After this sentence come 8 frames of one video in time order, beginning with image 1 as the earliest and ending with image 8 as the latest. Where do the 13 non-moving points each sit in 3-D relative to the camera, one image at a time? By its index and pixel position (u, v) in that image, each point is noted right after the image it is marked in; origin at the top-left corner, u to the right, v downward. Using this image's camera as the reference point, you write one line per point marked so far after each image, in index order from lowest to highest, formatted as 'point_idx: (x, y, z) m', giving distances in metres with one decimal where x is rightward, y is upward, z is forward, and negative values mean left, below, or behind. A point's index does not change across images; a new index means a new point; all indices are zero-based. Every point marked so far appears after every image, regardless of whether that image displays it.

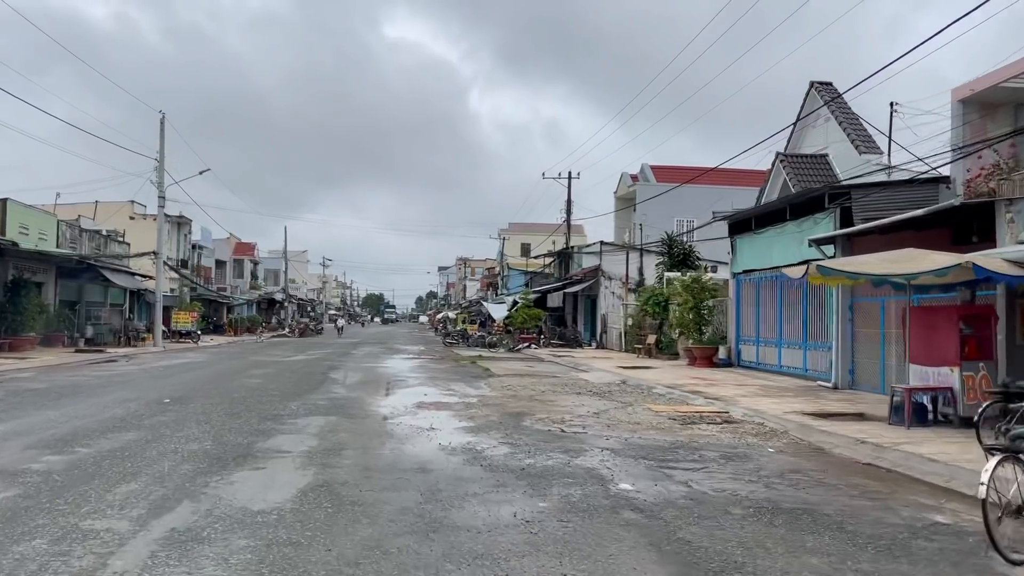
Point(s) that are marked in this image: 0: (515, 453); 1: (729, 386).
0: (0.0, -1.9, +9.0) m
1: (+4.6, -2.1, +17.0) m
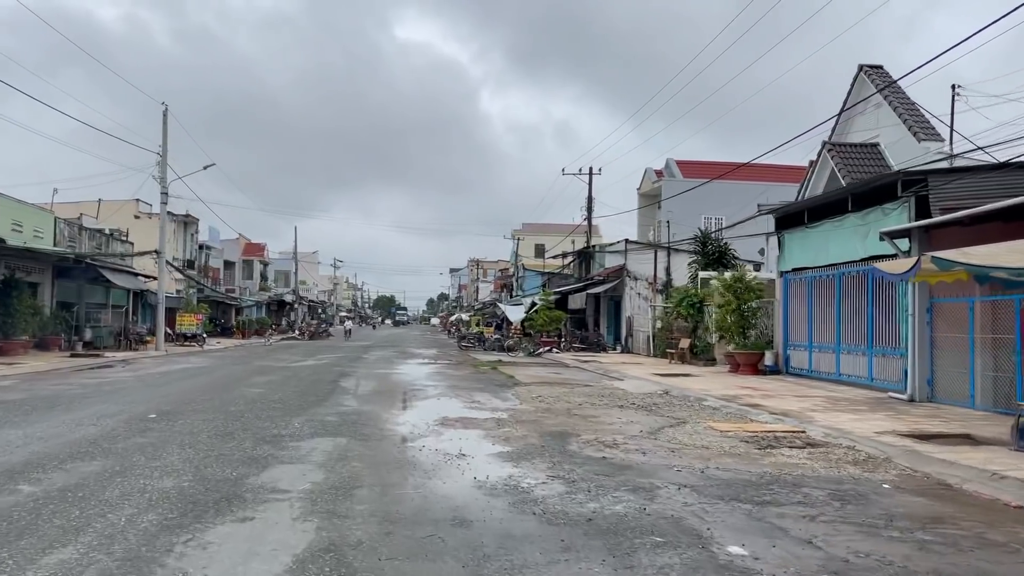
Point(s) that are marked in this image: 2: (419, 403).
0: (+0.5, -1.8, +7.1) m
1: (+5.2, -2.1, +15.1) m
2: (-1.7, -2.1, +14.6) m
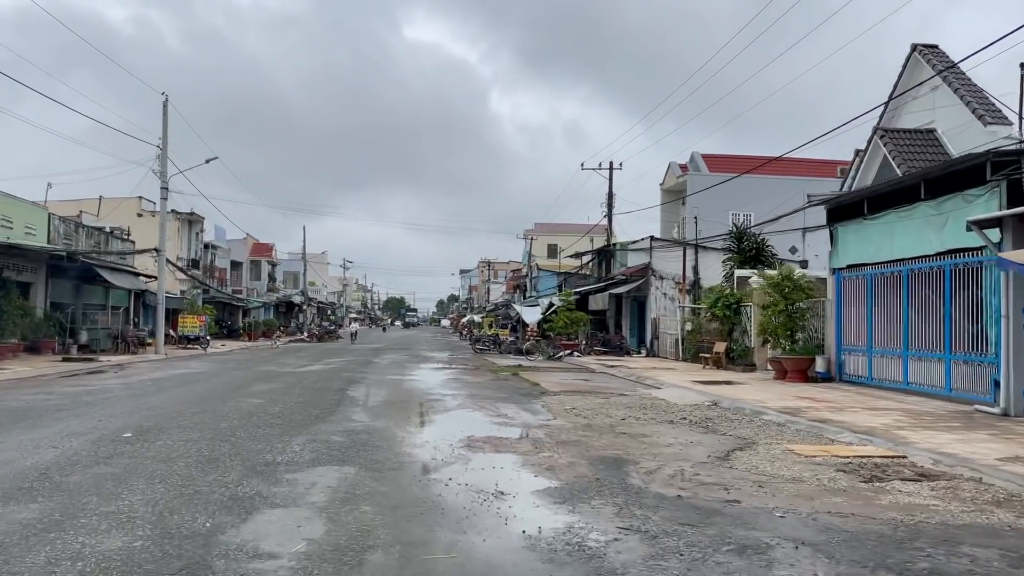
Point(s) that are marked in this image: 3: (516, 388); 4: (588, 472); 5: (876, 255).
0: (+1.0, -1.8, +5.2) m
1: (+5.8, -2.0, +13.1) m
2: (-1.2, -2.1, +12.8) m
3: (+0.1, -2.3, +18.3) m
4: (+0.8, -1.9, +8.1) m
5: (+7.8, +0.7, +17.2) m
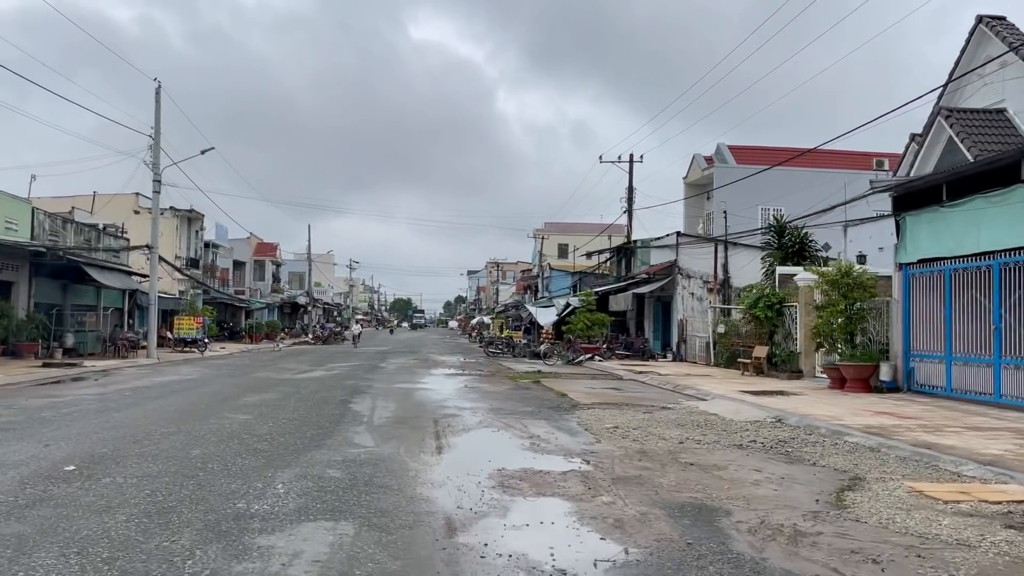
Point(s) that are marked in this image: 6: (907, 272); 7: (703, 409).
0: (+1.4, -1.7, +3.0) m
1: (+6.2, -2.0, +10.9) m
2: (-0.7, -2.0, +10.6) m
3: (+0.6, -2.2, +16.1) m
4: (+1.2, -1.8, +6.0) m
5: (+8.3, +0.7, +15.0) m
6: (+8.2, +0.3, +16.7) m
7: (+3.4, -2.2, +14.4) m
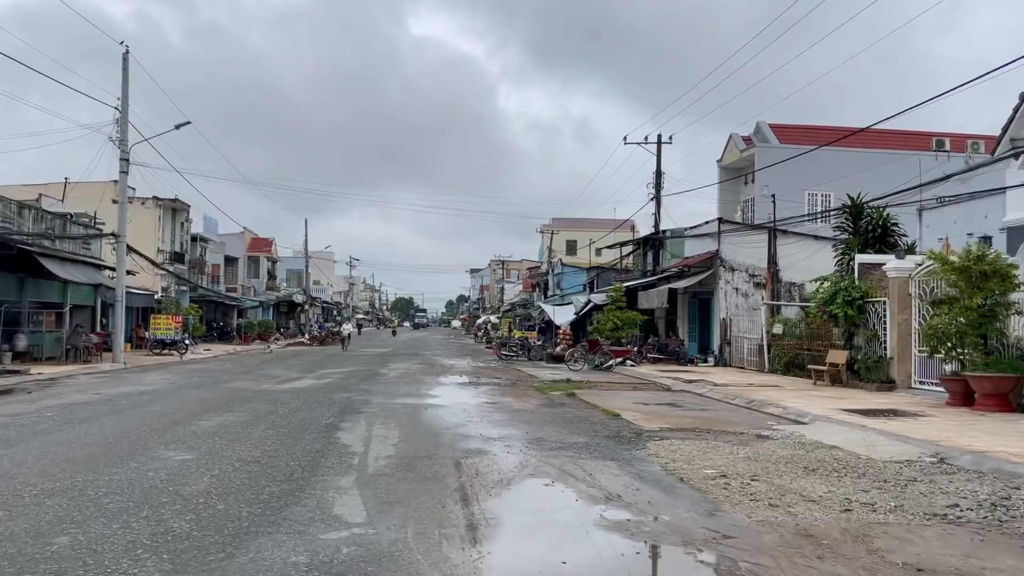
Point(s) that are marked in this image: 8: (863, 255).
0: (+1.9, -1.5, -0.8) m
1: (+6.8, -1.8, +7.1) m
2: (-0.1, -1.8, +6.8) m
3: (+1.2, -2.1, +12.3) m
4: (+1.8, -1.6, +2.2) m
5: (+8.9, +0.9, +11.1) m
6: (+8.8, +0.5, +12.9) m
7: (+4.0, -2.0, +10.6) m
8: (+8.3, +0.8, +19.0) m
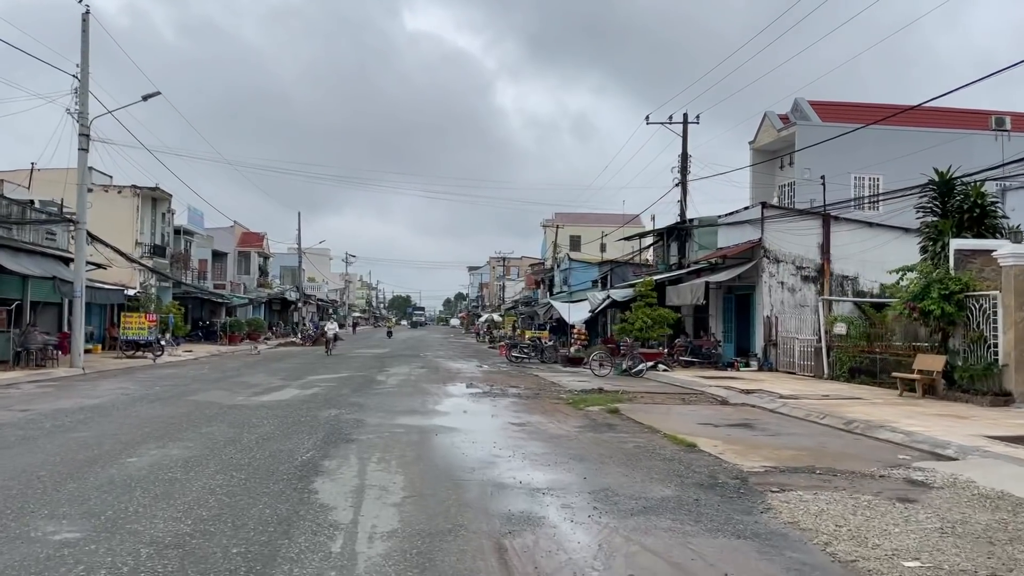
0: (+2.5, -1.4, -4.0) m
1: (+7.3, -1.7, +3.9) m
2: (+0.4, -1.7, +3.6) m
3: (+1.7, -1.9, +9.1) m
4: (+2.3, -1.5, -1.0) m
5: (+9.4, +1.1, +7.9) m
6: (+9.3, +0.7, +9.7) m
7: (+4.5, -1.9, +7.4) m
8: (+8.8, +1.0, +15.8) m
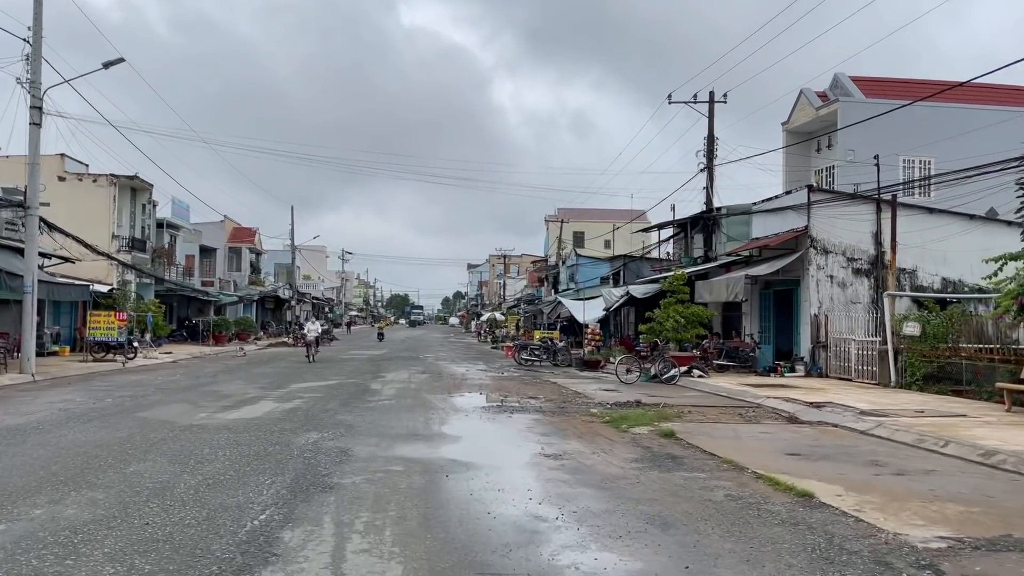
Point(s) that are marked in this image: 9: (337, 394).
0: (+2.9, -1.3, -6.8) m
1: (+7.7, -1.6, +1.1) m
2: (+0.8, -1.6, +0.8) m
3: (+2.1, -1.8, +6.3) m
4: (+2.7, -1.4, -3.9) m
5: (+9.8, +1.2, +5.1) m
6: (+9.7, +0.8, +6.9) m
7: (+4.9, -1.8, +4.6) m
8: (+9.2, +1.1, +13.0) m
9: (-3.4, -2.1, +15.6) m
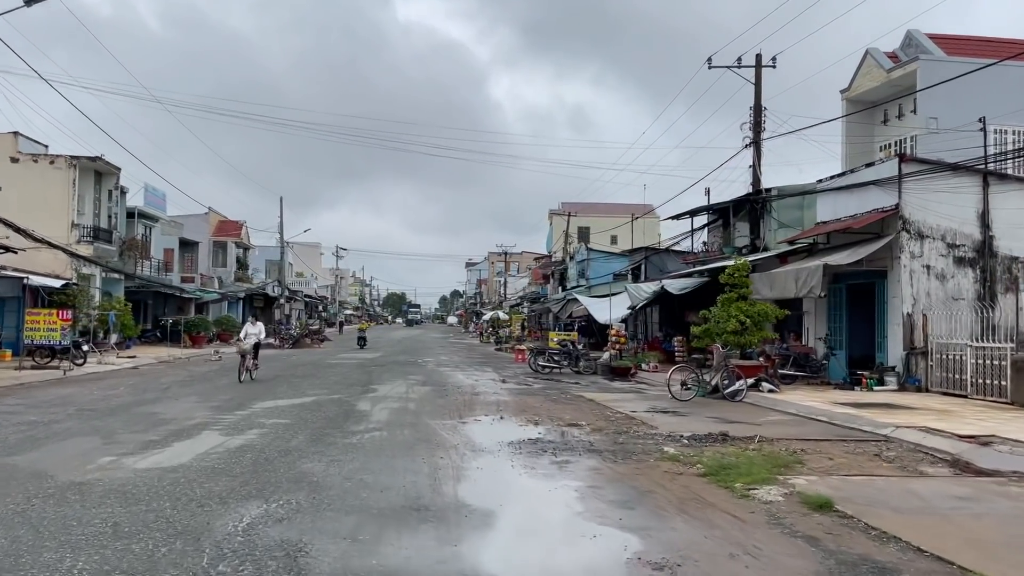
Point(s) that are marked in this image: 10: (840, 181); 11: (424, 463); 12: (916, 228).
0: (+3.5, -1.2, -10.8) m
1: (+8.3, -1.4, -2.9) m
2: (+1.3, -1.5, -3.2) m
3: (+2.6, -1.7, +2.3) m
4: (+3.3, -1.3, -7.9) m
5: (+10.3, +1.3, +1.2) m
6: (+10.2, +0.9, +2.9) m
7: (+5.5, -1.6, +0.6) m
8: (+9.7, +1.2, +9.1) m
9: (-2.9, -1.9, +11.6) m
10: (+8.0, +2.6, +19.8) m
11: (-0.9, -1.9, +8.4) m
12: (+8.5, +1.3, +16.7) m
